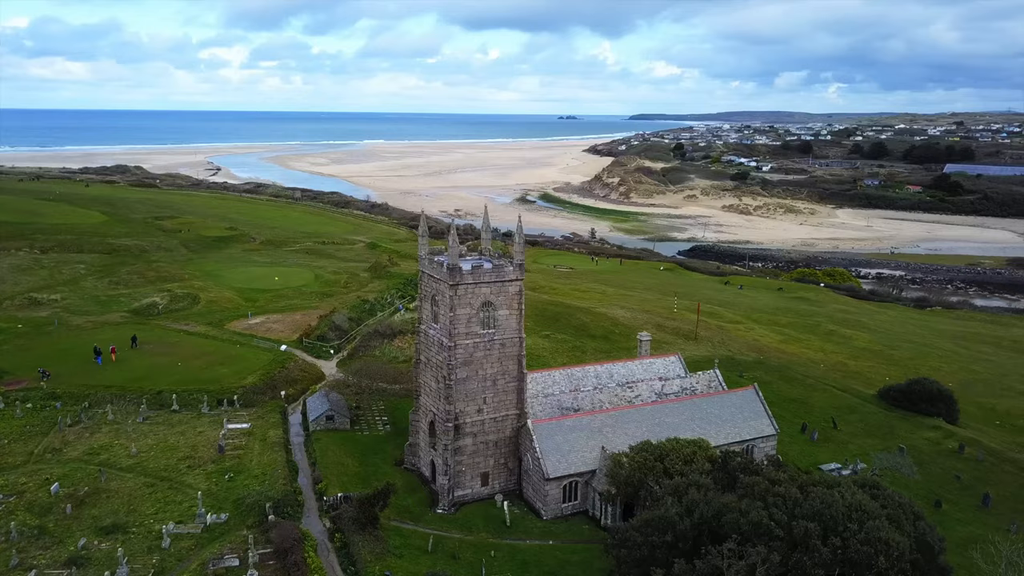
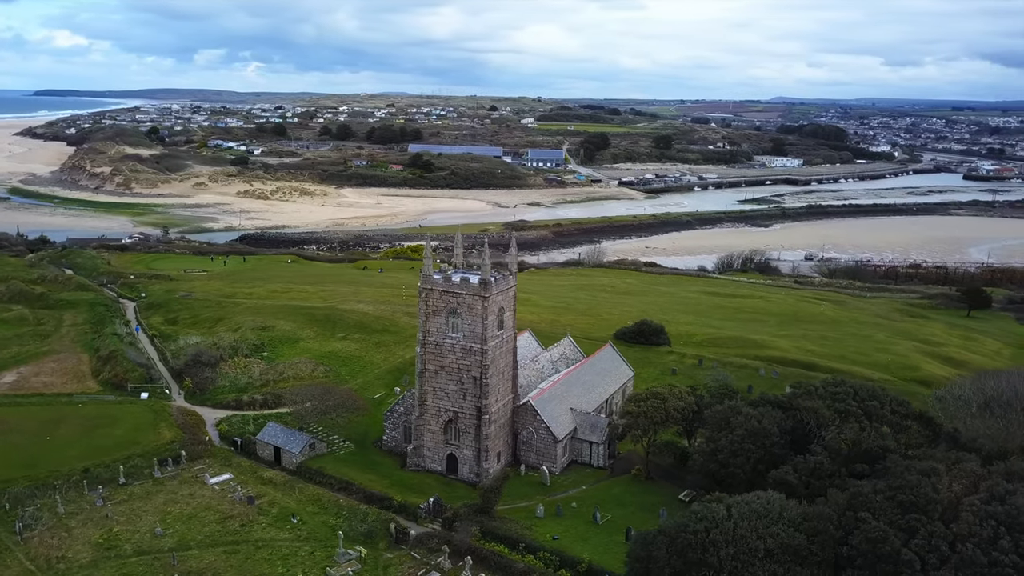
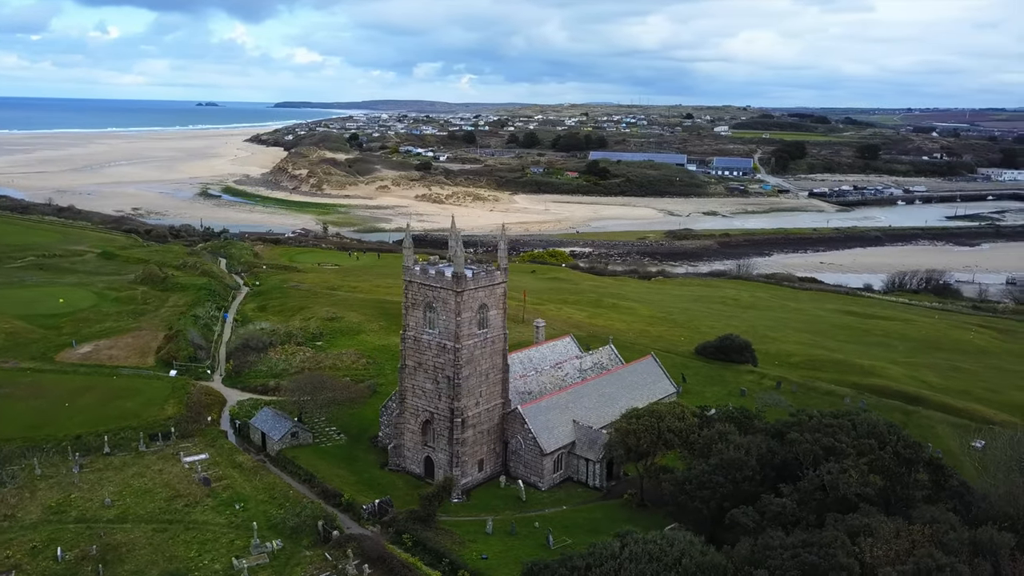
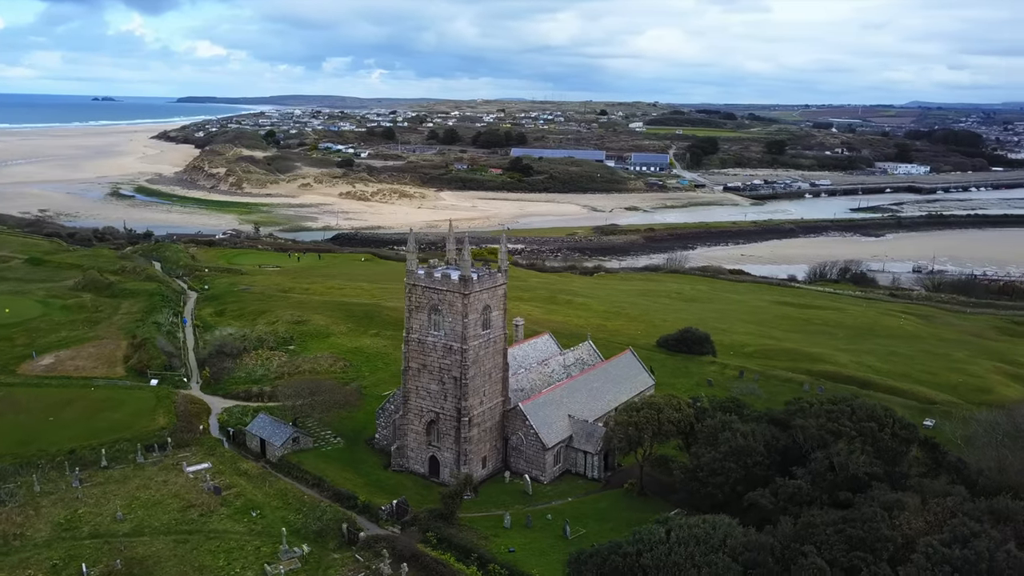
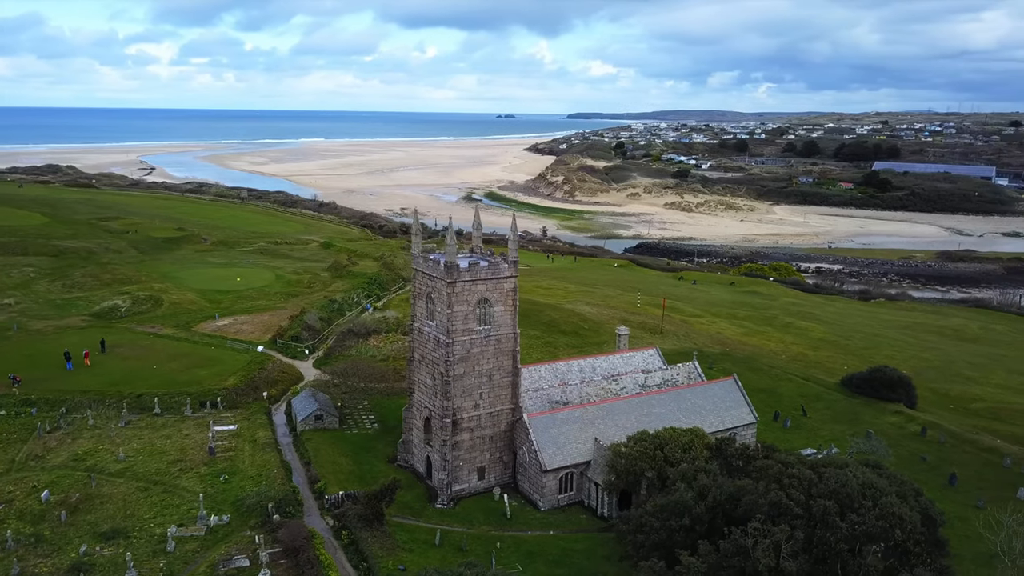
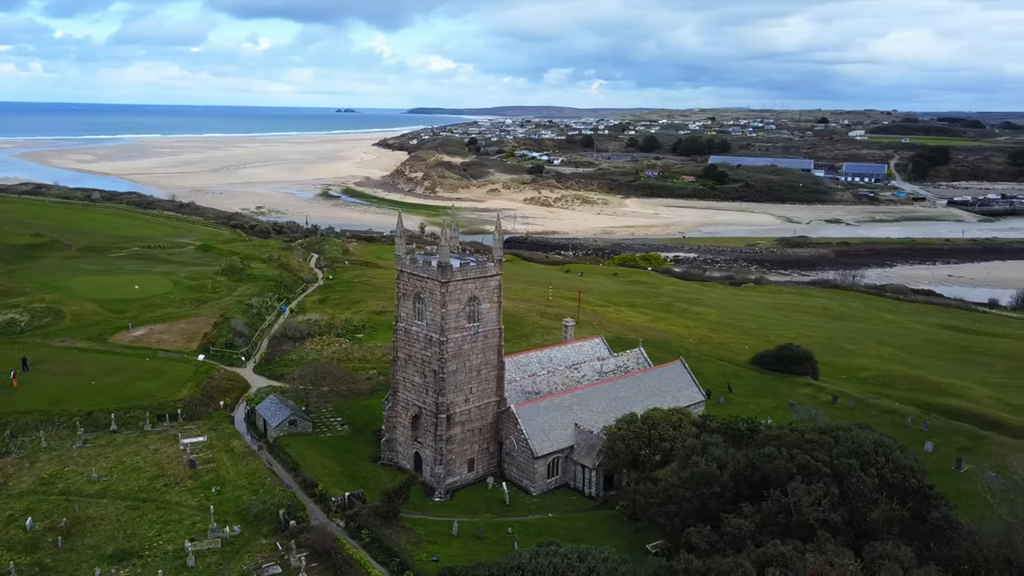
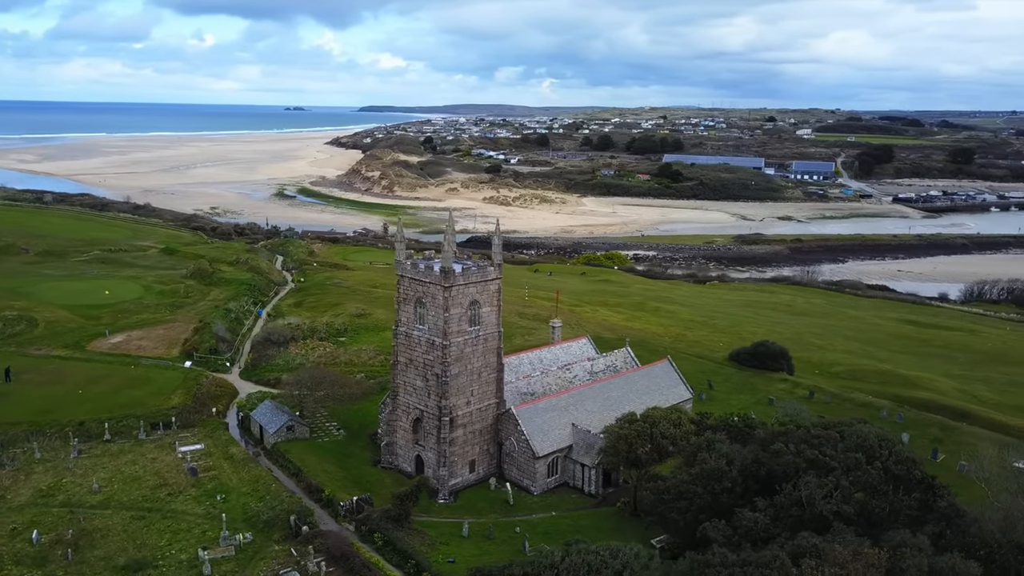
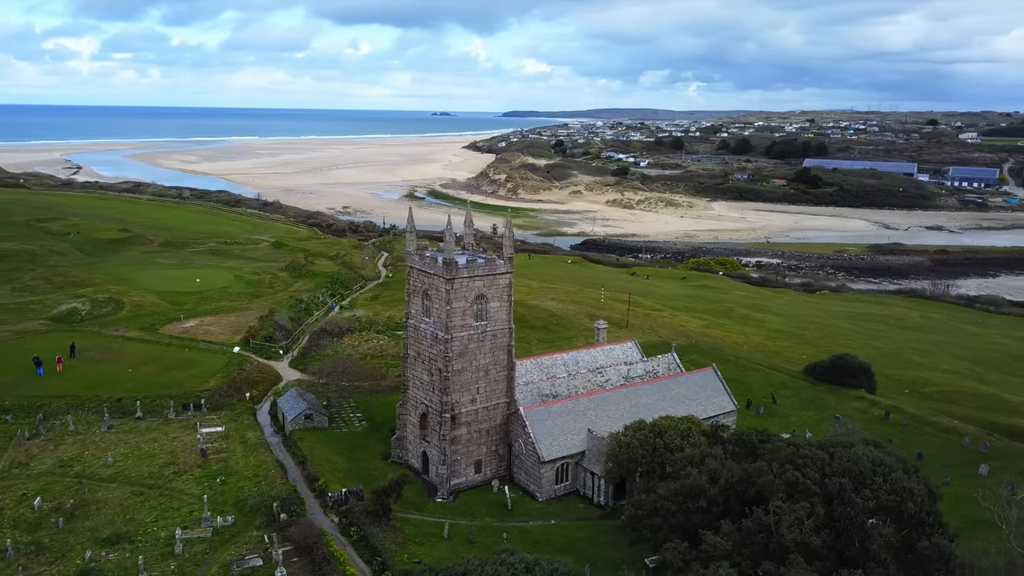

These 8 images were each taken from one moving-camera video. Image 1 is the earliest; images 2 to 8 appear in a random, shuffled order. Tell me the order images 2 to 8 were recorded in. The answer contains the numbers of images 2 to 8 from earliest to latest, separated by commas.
5, 8, 6, 7, 3, 4, 2
